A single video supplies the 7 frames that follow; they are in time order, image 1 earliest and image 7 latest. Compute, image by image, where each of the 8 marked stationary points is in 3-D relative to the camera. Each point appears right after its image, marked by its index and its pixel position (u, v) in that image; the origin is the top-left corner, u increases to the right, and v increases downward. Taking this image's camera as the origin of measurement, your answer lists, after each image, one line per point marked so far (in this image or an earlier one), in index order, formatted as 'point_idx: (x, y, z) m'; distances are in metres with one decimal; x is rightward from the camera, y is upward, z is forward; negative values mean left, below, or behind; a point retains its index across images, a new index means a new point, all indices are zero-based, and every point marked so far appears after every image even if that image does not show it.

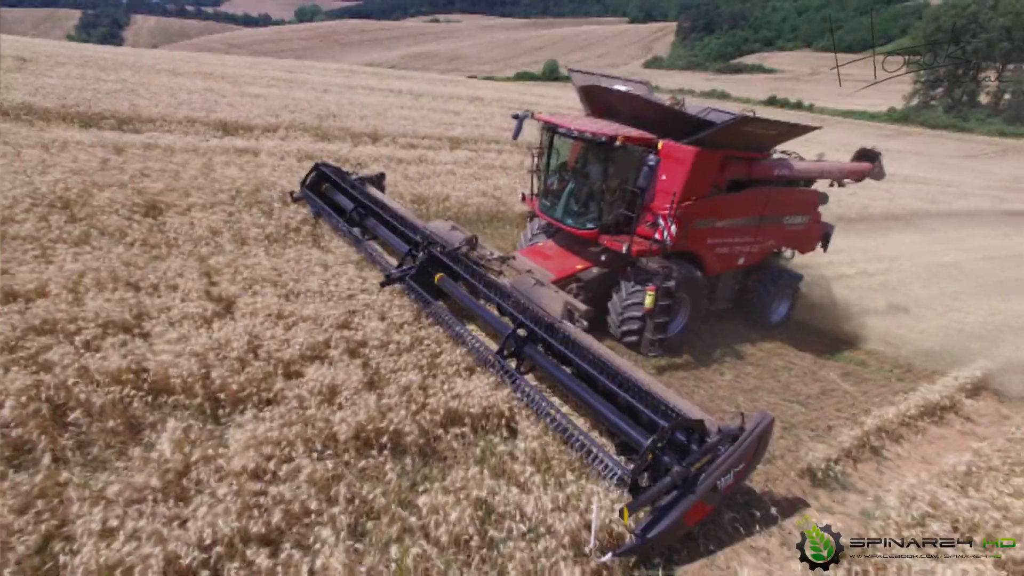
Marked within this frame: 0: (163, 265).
0: (-3.8, +0.3, +6.1) m
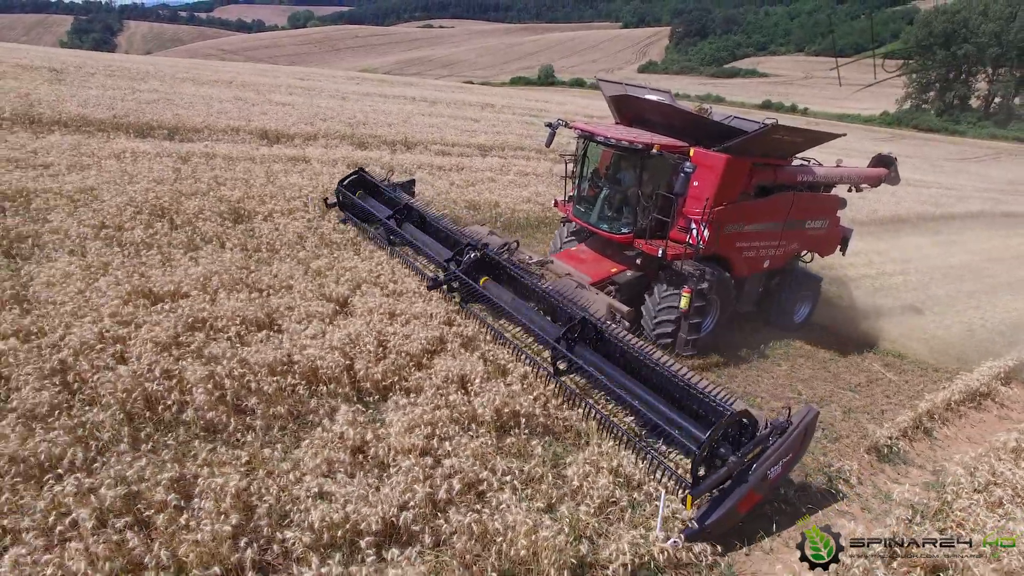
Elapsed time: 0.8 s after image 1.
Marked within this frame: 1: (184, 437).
0: (-2.9, +0.2, +6.7) m
1: (-2.3, -1.1, +4.1) m
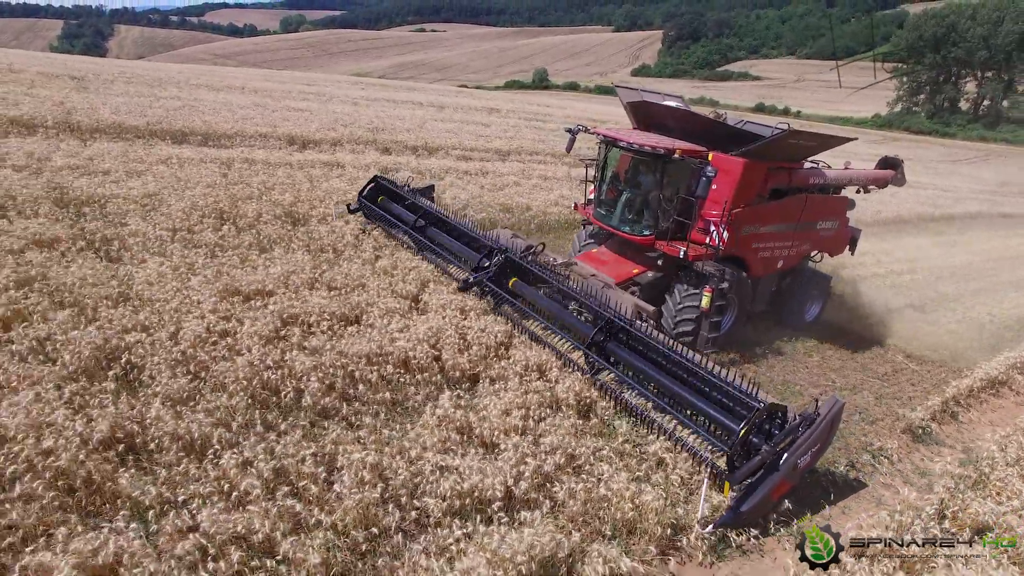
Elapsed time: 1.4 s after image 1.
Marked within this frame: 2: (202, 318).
0: (-2.2, +0.2, +7.1) m
1: (-1.6, -1.0, +4.5) m
2: (-2.9, -0.3, +5.4) m
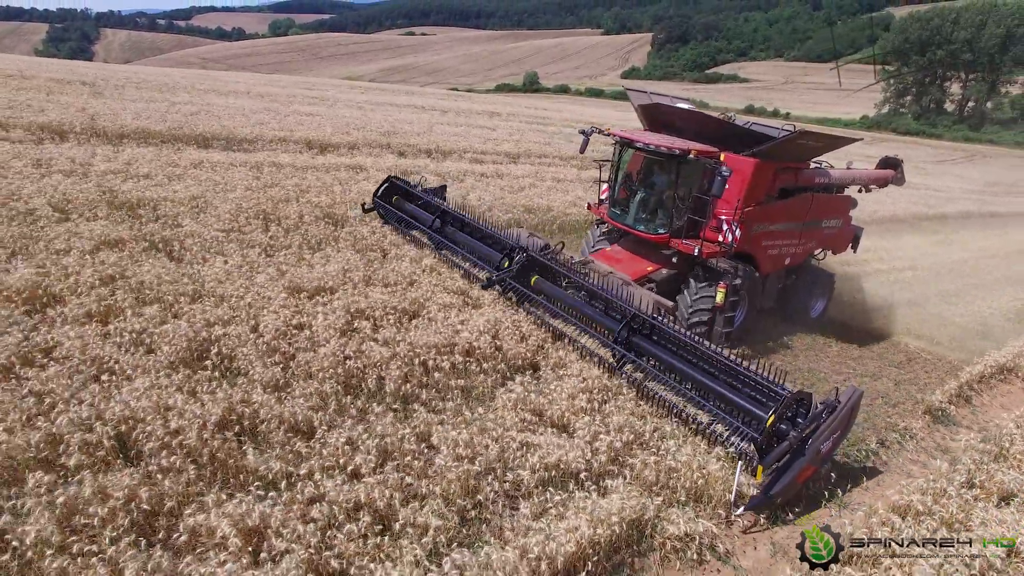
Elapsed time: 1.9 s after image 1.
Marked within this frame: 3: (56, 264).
0: (-1.7, +0.3, +7.4) m
1: (-1.0, -1.0, +4.9) m
2: (-2.4, -0.2, +5.7) m
3: (-4.8, +0.3, +6.1) m
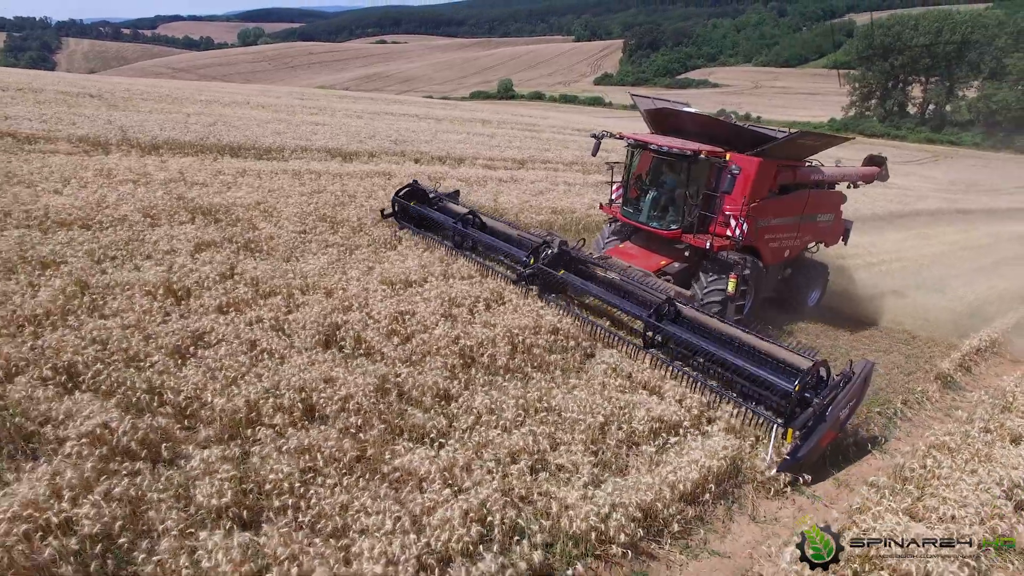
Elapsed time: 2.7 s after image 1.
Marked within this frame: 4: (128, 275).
0: (-0.8, +0.4, +8.2) m
1: (0.0, -0.8, +5.6) m
2: (-1.5, -0.1, +6.4) m
3: (-4.0, +0.3, +6.7) m
4: (-4.2, +0.2, +6.2) m
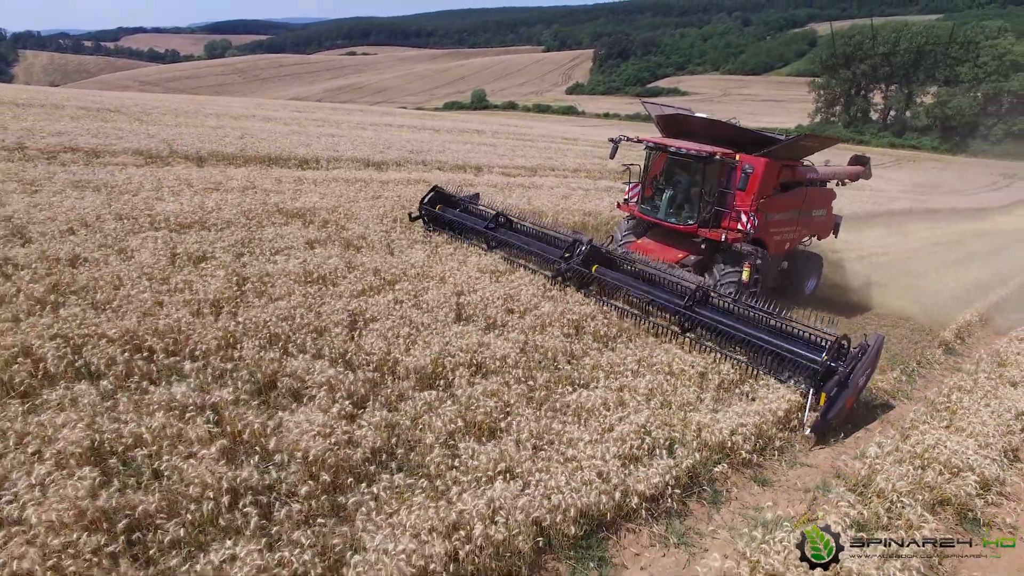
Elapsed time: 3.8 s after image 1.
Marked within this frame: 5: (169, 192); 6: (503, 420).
0: (+0.2, +0.5, +9.3) m
1: (+1.1, -0.6, +6.7) m
2: (-0.3, 0.0, +7.5) m
3: (-2.9, +0.4, +7.6) m
4: (-3.0, +0.3, +7.1) m
5: (-6.0, +1.7, +9.9) m
6: (-0.1, -1.1, +4.7) m
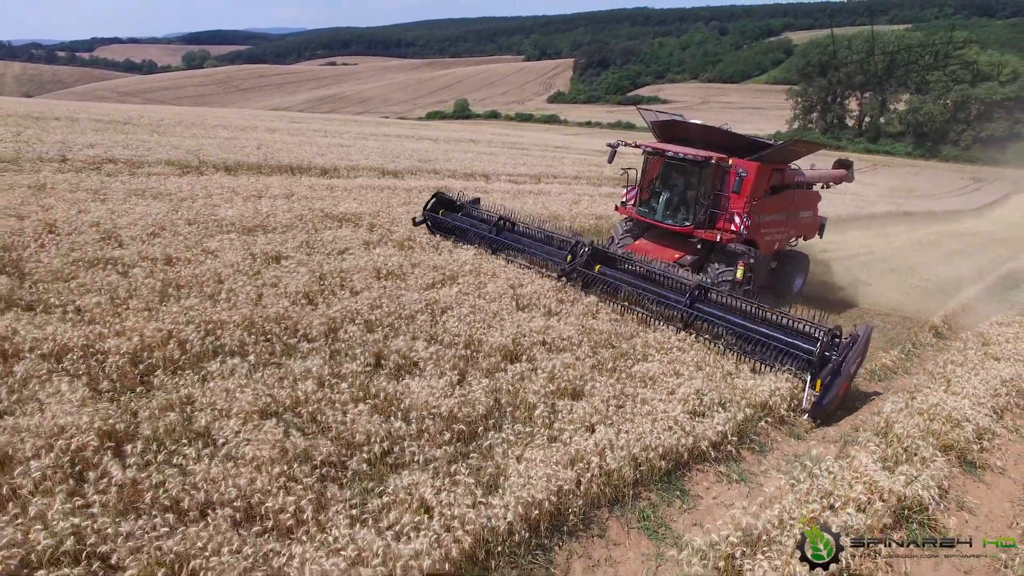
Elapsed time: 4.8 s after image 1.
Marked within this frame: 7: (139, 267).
0: (+0.8, +0.6, +10.1) m
1: (+1.8, -0.5, +7.6) m
2: (+0.3, +0.1, +8.3) m
3: (-2.2, +0.5, +8.4) m
4: (-2.4, +0.3, +7.9) m
5: (-5.5, +1.7, +10.6) m
6: (+0.7, -0.9, +5.5) m
7: (-4.5, +0.2, +6.8) m
